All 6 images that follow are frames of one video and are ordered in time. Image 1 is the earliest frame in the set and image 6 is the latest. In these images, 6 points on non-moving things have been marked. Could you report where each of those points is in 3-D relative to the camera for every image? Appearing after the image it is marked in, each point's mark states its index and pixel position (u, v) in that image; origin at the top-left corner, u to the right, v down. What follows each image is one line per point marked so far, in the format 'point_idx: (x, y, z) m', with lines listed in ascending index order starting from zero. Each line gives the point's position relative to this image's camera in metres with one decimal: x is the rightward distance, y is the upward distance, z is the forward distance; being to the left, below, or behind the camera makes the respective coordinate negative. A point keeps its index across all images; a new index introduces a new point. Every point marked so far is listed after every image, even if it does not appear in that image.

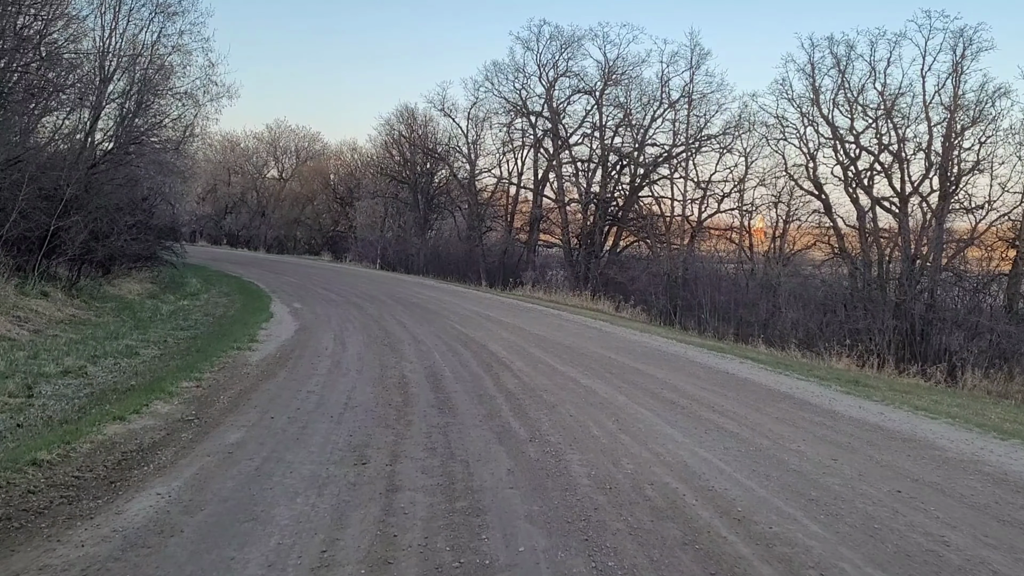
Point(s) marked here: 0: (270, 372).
0: (-4.1, -1.4, +11.4) m
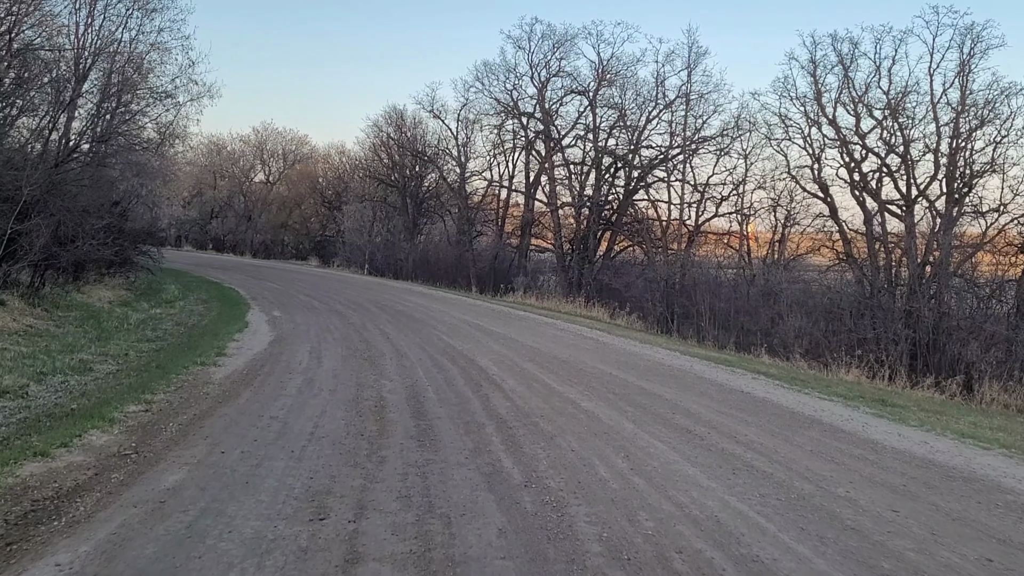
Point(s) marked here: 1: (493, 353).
0: (-4.3, -1.6, +10.2) m
1: (-0.4, -1.3, +12.8) m
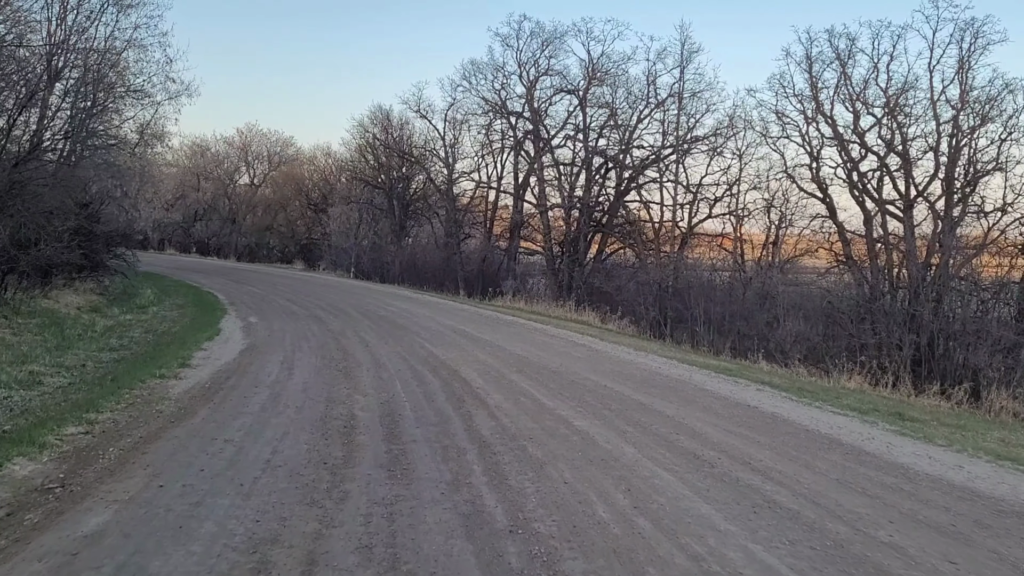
0: (-4.5, -1.7, +9.2) m
1: (-0.6, -1.4, +11.9) m
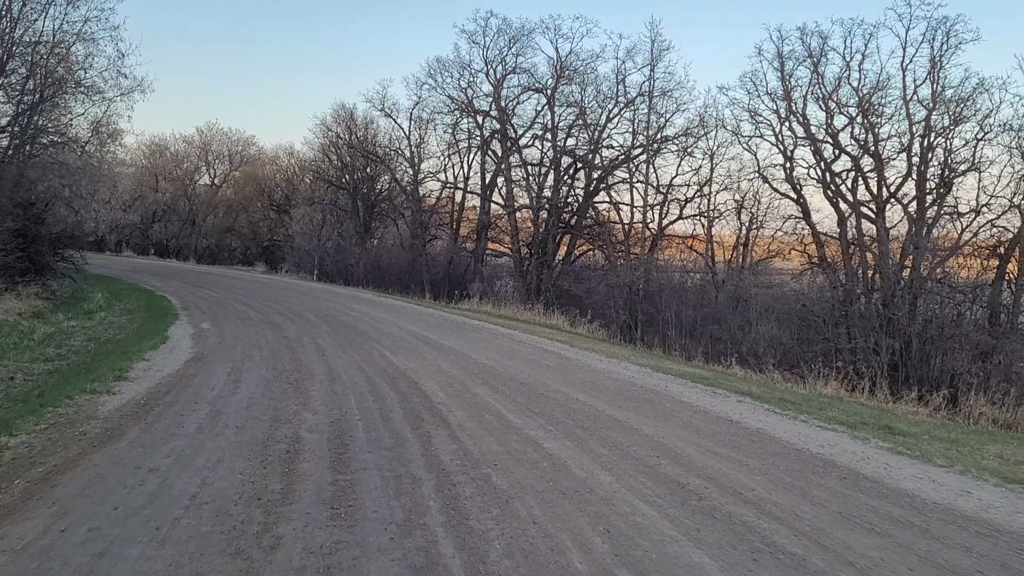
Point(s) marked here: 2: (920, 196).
0: (-4.9, -1.8, +8.3) m
1: (-1.2, -1.4, +11.1) m
2: (+12.1, +2.7, +19.9) m
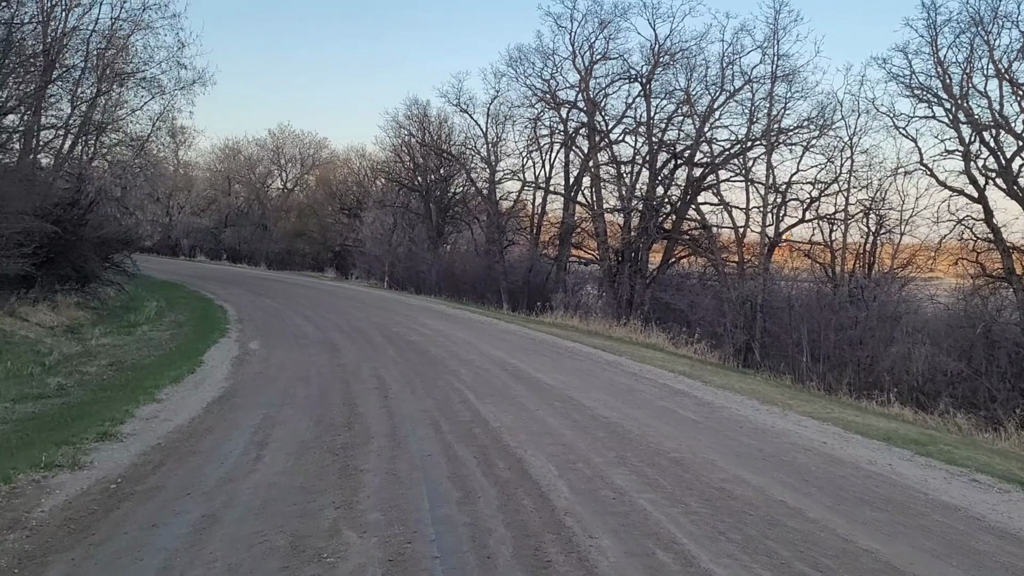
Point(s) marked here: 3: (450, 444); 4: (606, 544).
0: (-3.5, -2.0, +5.0) m
1: (+0.5, -1.7, +7.5) m
2: (+14.6, +2.3, +14.9) m
3: (-0.7, -1.7, +7.5) m
4: (+0.6, -1.8, +4.9) m
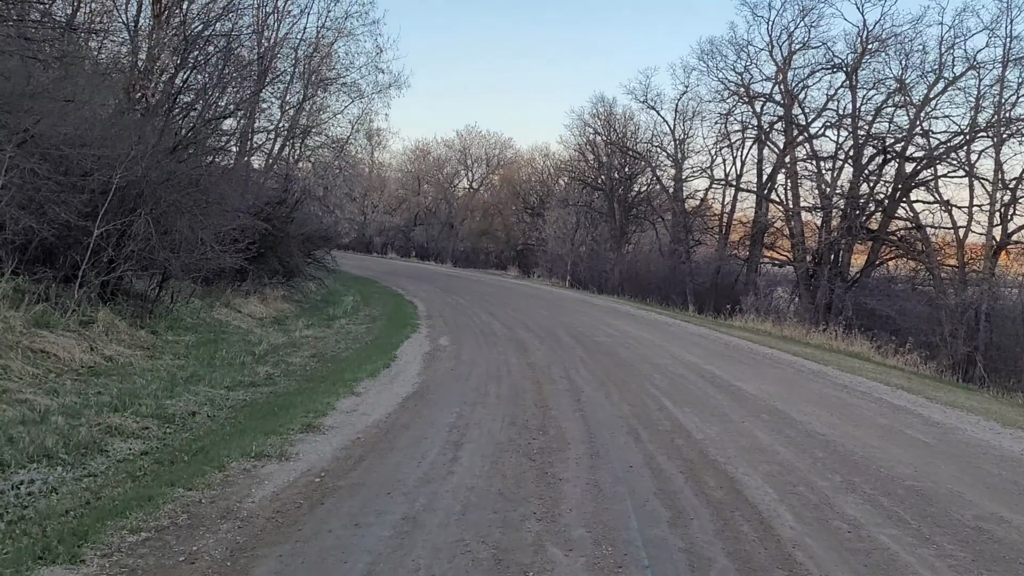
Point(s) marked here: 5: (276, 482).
0: (-2.0, -1.9, +5.2) m
1: (+2.5, -1.7, +6.5) m
2: (+18.2, +2.1, +10.1) m
3: (+1.4, -1.7, +6.9) m
4: (+2.0, -1.8, +4.0) m
5: (-2.2, -1.9, +6.5) m
